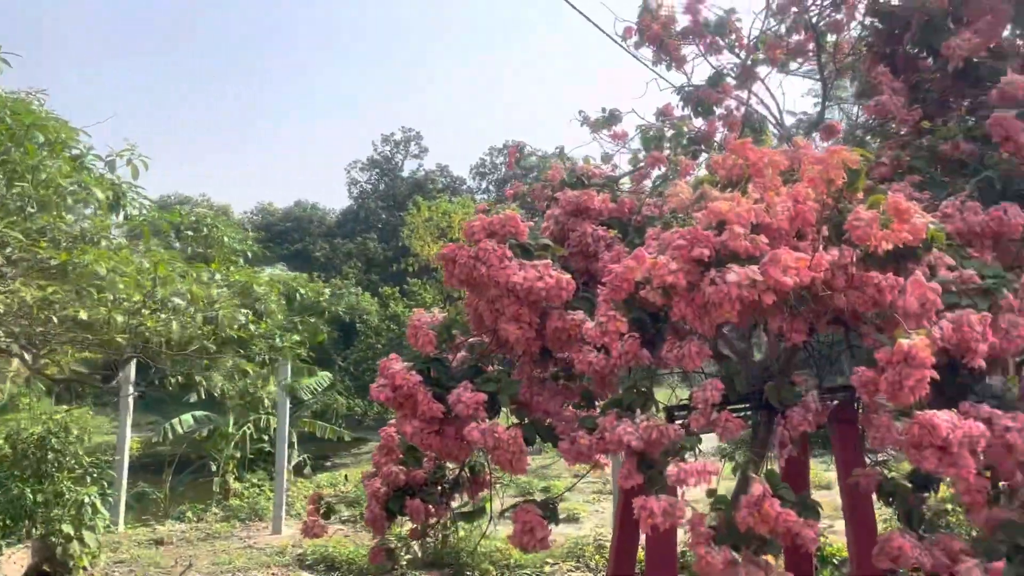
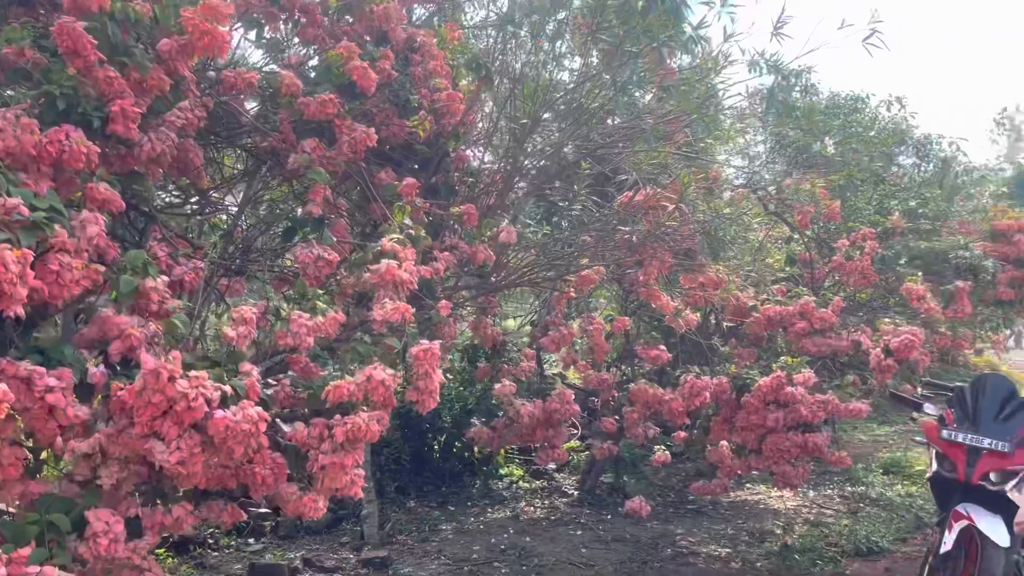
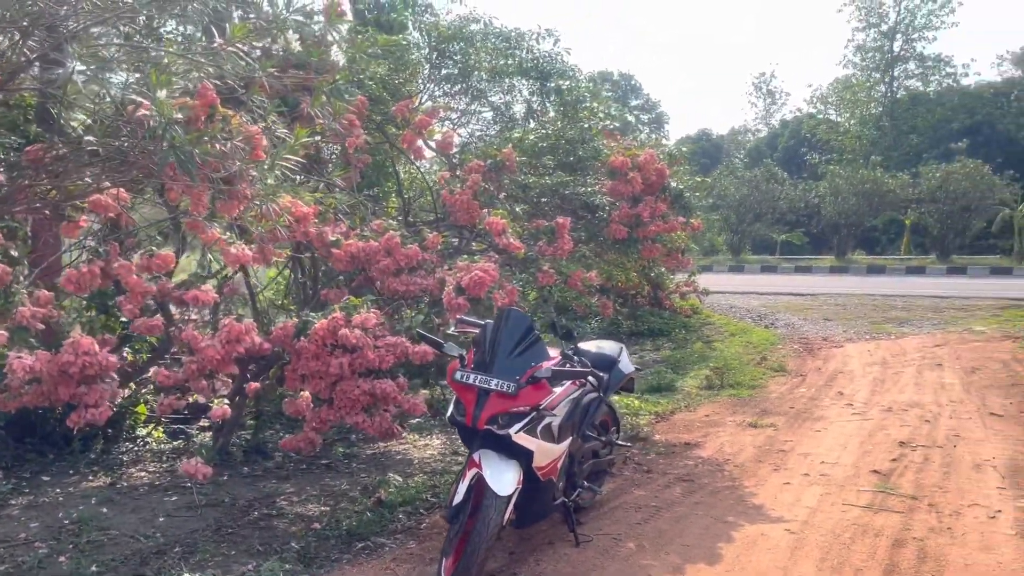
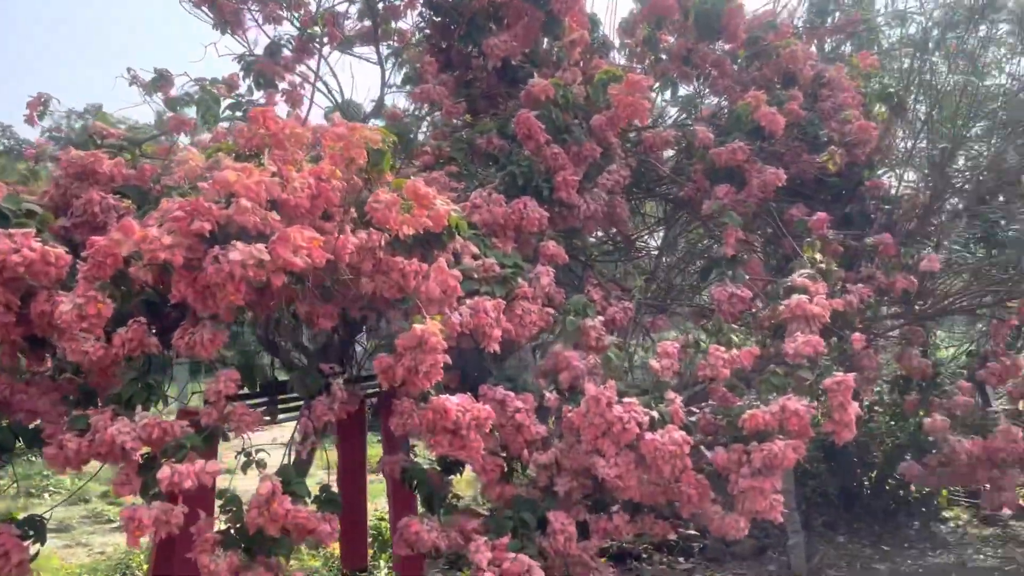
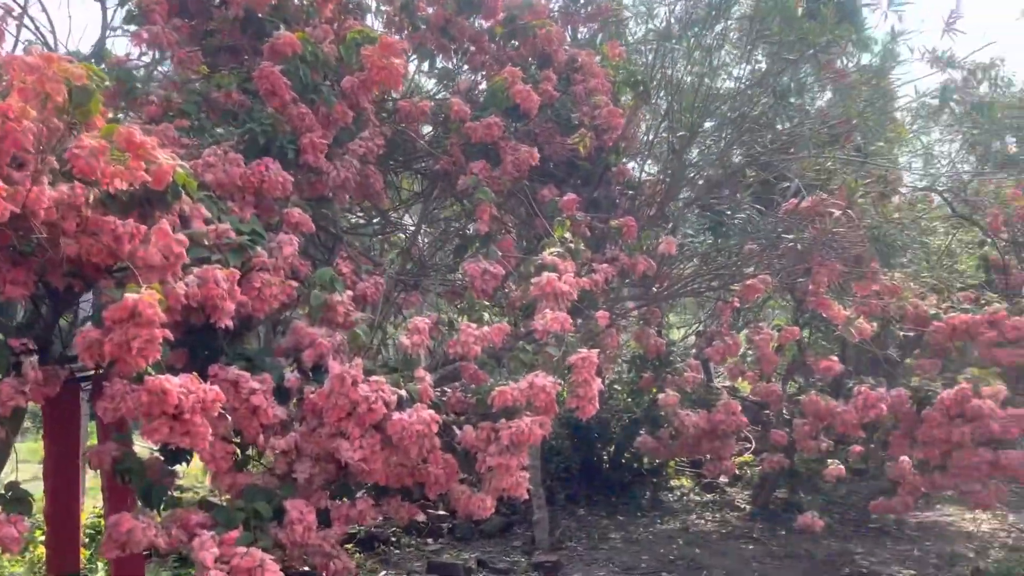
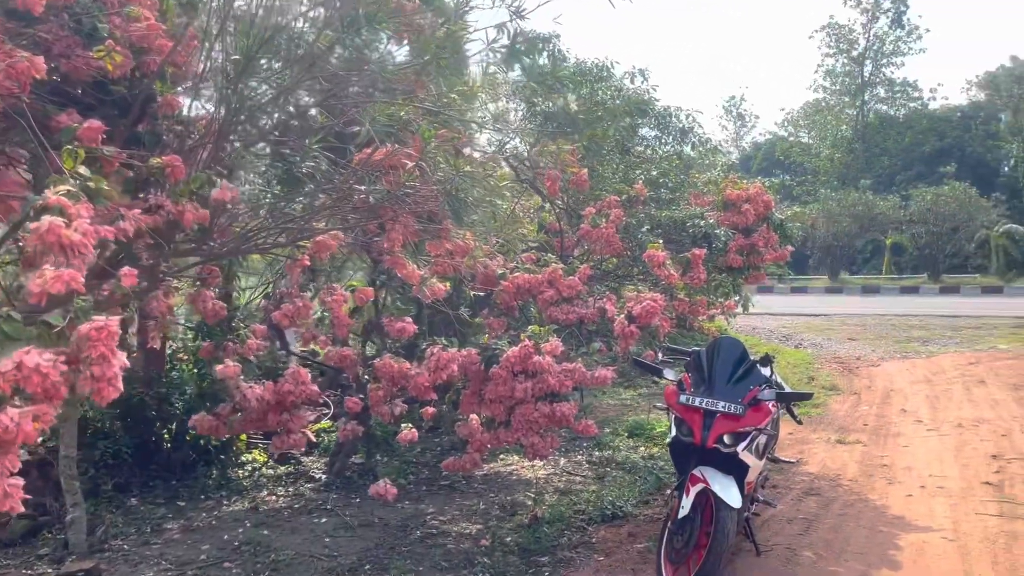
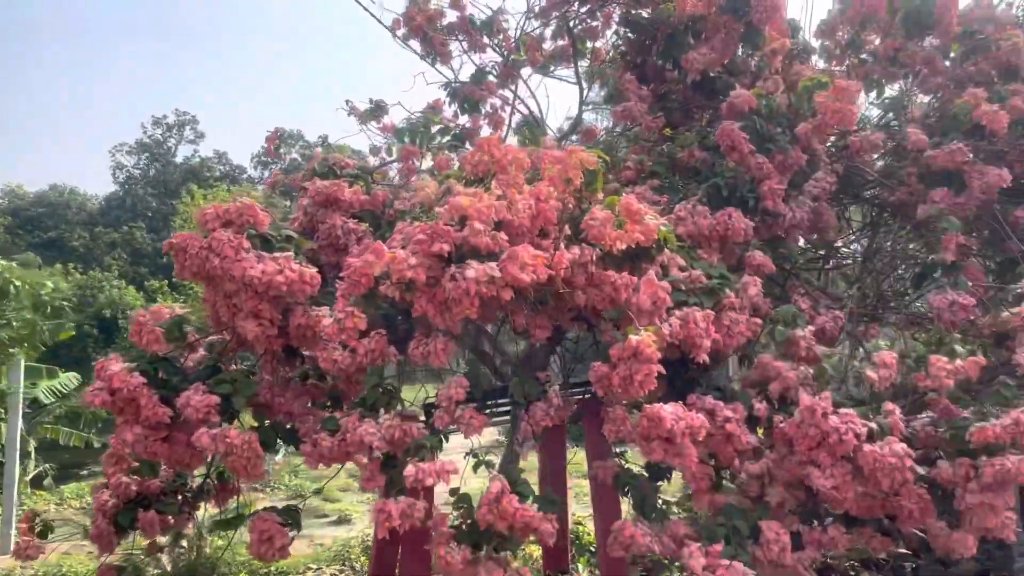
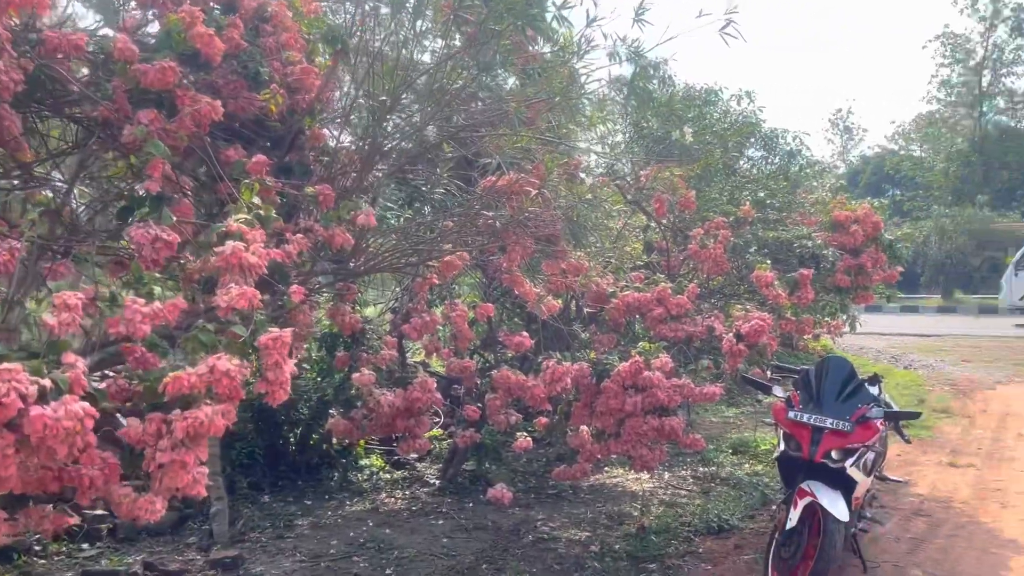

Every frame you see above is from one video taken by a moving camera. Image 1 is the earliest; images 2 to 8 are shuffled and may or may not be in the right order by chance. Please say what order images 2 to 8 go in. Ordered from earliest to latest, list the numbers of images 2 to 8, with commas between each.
7, 4, 5, 2, 8, 6, 3
